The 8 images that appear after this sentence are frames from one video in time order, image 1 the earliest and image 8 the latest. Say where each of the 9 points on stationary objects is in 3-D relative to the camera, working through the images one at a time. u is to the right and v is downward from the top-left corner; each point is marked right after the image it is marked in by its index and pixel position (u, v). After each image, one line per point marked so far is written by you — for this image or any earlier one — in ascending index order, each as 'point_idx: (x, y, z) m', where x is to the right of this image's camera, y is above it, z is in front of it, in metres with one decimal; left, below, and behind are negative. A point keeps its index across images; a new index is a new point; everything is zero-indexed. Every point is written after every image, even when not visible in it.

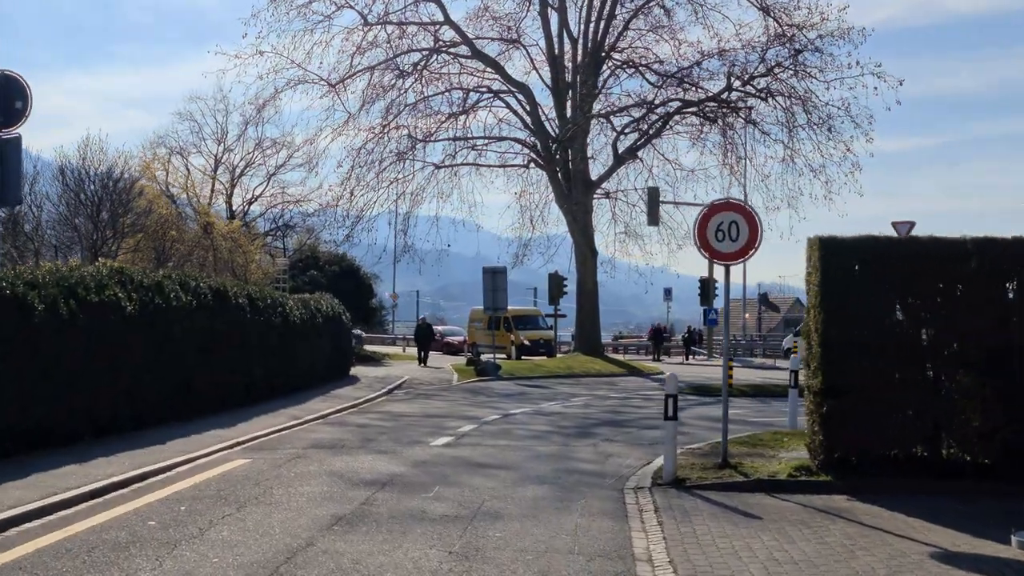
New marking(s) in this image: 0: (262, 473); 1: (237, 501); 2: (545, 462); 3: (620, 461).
0: (-2.3, -1.7, +11.4) m
1: (-2.1, -1.6, +9.6) m
2: (+0.4, -1.8, +12.5) m
3: (+1.1, -1.8, +12.8) m
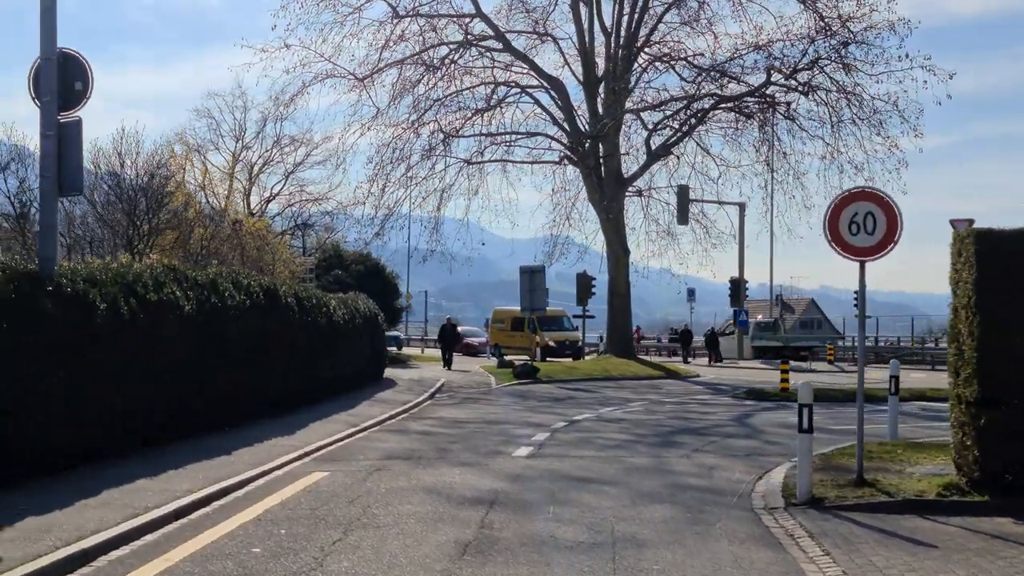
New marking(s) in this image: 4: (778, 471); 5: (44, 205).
0: (-1.3, -1.7, +10.4) m
1: (-1.2, -1.6, +8.6) m
2: (+1.3, -1.8, +11.5) m
3: (+2.1, -1.8, +11.8) m
4: (+2.5, -1.7, +11.6) m
5: (-4.2, +0.7, +11.2) m
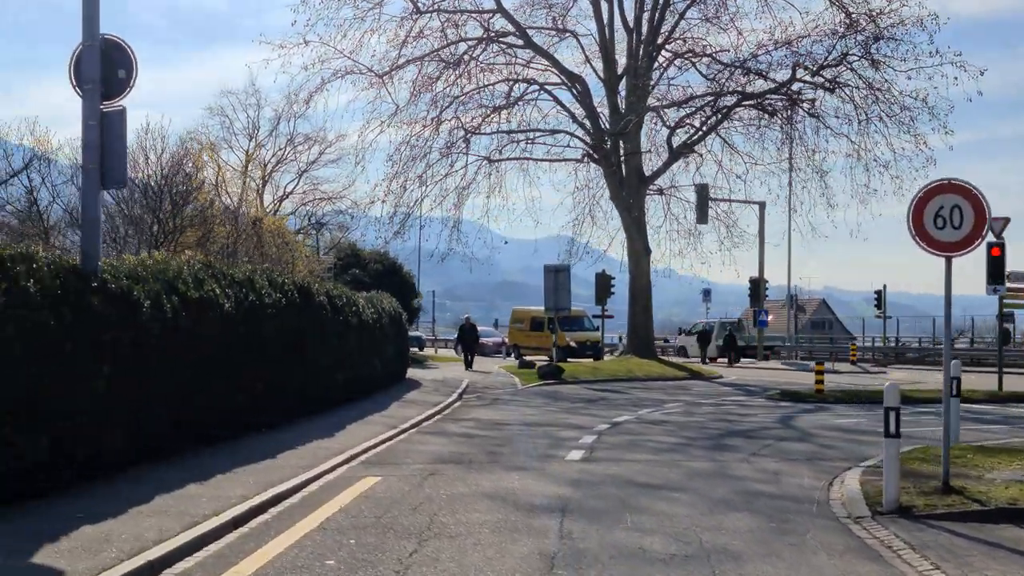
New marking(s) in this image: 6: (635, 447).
0: (-0.8, -1.7, +9.9) m
1: (-0.7, -1.6, +8.1) m
2: (+1.8, -1.7, +11.1) m
3: (+2.6, -1.8, +11.3) m
4: (+3.0, -1.7, +11.1) m
5: (-3.7, +0.8, +10.7) m
6: (+1.4, -1.8, +14.0) m
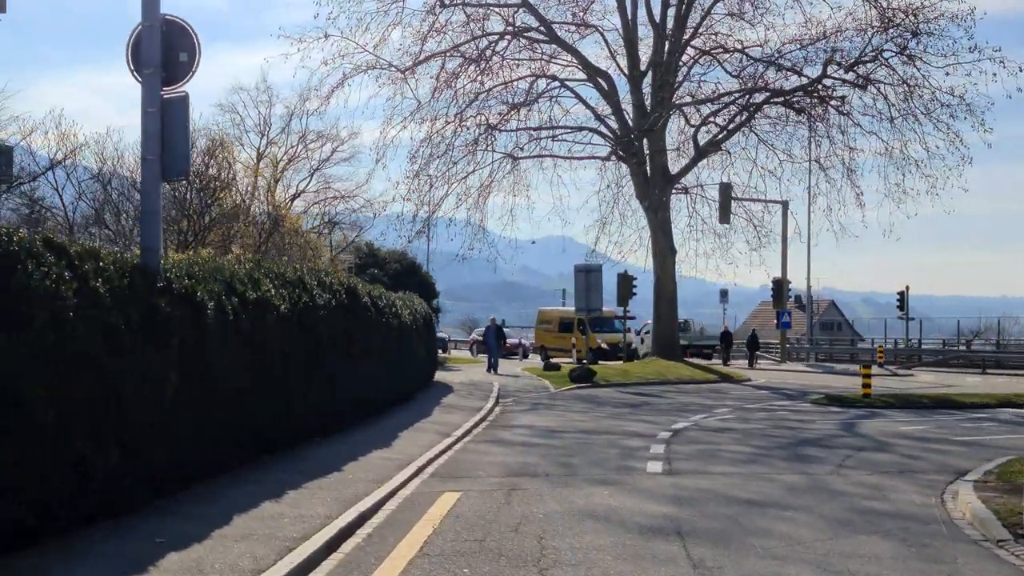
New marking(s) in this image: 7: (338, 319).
0: (-0.1, -1.7, +9.2) m
1: (+0.1, -1.6, +7.3) m
2: (+2.6, -1.7, +10.3) m
3: (+3.4, -1.8, +10.6) m
4: (+3.8, -1.7, +10.3) m
5: (-2.9, +0.8, +9.9) m
6: (+2.1, -1.8, +13.2) m
7: (-2.1, -0.4, +15.3) m
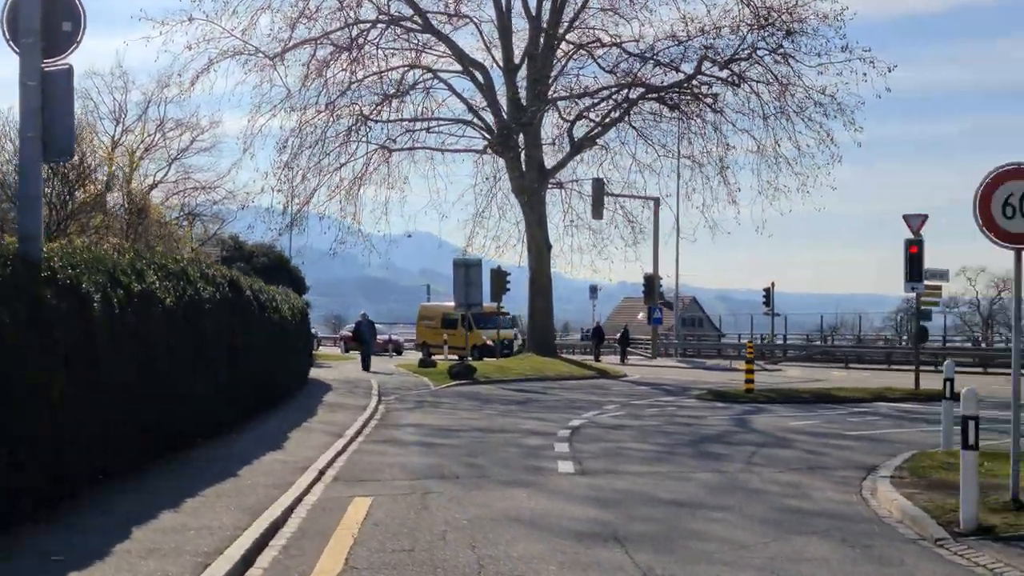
0: (-0.6, -1.6, +8.6) m
1: (-0.3, -1.6, +6.8) m
2: (+1.9, -1.7, +10.0) m
3: (+2.6, -1.7, +10.4) m
4: (+3.1, -1.7, +10.2) m
5: (-3.6, +0.8, +9.0) m
6: (+1.1, -1.8, +12.9) m
7: (-3.4, -0.3, +14.5) m
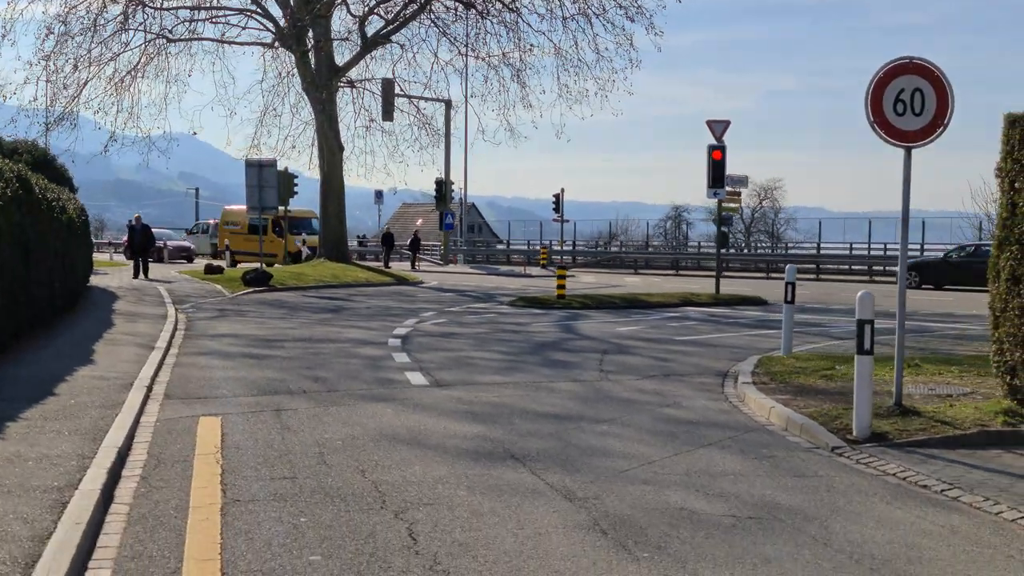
0: (-1.4, -1.0, +7.7) m
1: (-0.7, -1.0, +6.0) m
2: (+0.8, -0.9, +9.6) m
3: (+1.5, -0.9, +10.1) m
4: (+1.9, -0.9, +9.9) m
5: (-4.3, +1.5, +7.4) m
6: (-0.5, -0.8, +12.3) m
7: (-5.2, +0.8, +12.9) m
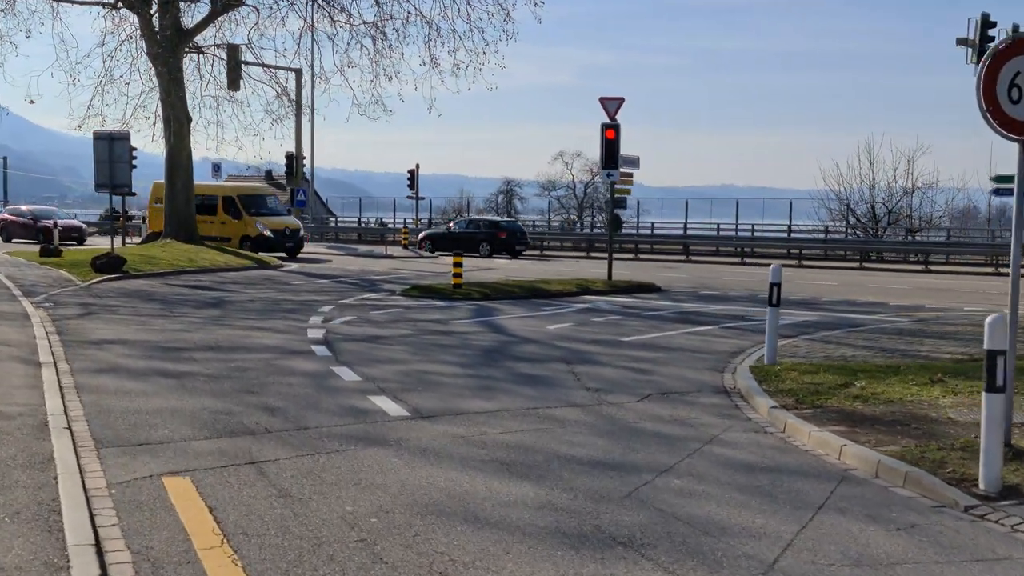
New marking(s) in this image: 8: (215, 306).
0: (-1.0, -1.1, +5.9) m
1: (0.0, -1.2, +4.3) m
2: (+0.9, -1.0, +8.1) m
3: (+1.5, -1.0, +8.6) m
4: (+2.0, -1.0, +8.6) m
5: (-3.8, +1.3, +5.2) m
6: (-0.7, -0.8, +10.5) m
7: (-5.4, +0.7, +10.5) m
8: (-4.5, -0.3, +18.7) m
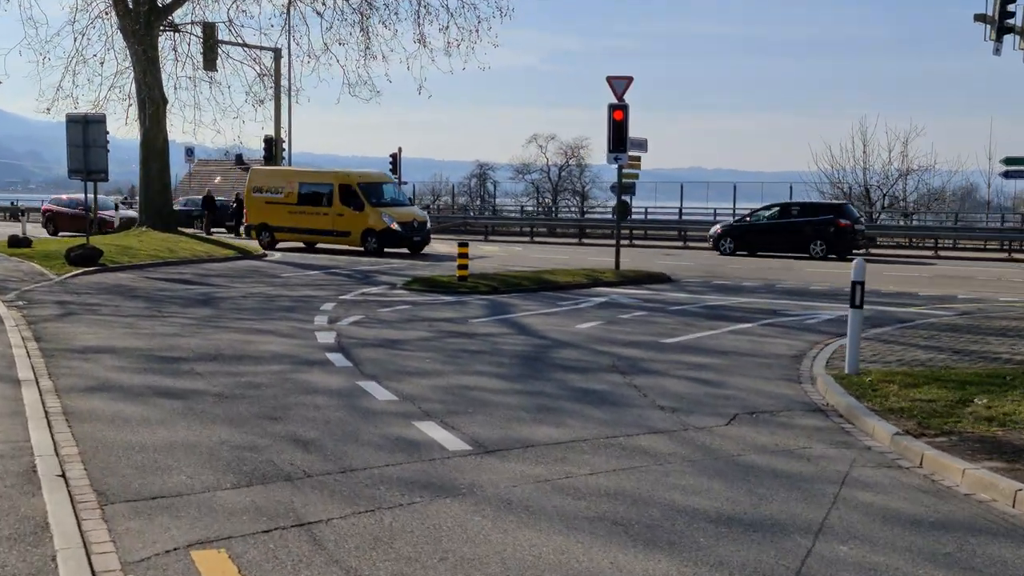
0: (-0.4, -1.2, +4.4) m
1: (+0.6, -1.3, +2.9) m
2: (+1.5, -1.1, +6.6) m
3: (+2.0, -1.1, +7.2) m
4: (+2.5, -1.0, +7.2) m
5: (-3.3, +1.2, +3.5) m
6: (-0.2, -0.9, +9.0) m
7: (-5.0, +0.7, +8.8) m
8: (-4.2, -0.2, +17.1) m
